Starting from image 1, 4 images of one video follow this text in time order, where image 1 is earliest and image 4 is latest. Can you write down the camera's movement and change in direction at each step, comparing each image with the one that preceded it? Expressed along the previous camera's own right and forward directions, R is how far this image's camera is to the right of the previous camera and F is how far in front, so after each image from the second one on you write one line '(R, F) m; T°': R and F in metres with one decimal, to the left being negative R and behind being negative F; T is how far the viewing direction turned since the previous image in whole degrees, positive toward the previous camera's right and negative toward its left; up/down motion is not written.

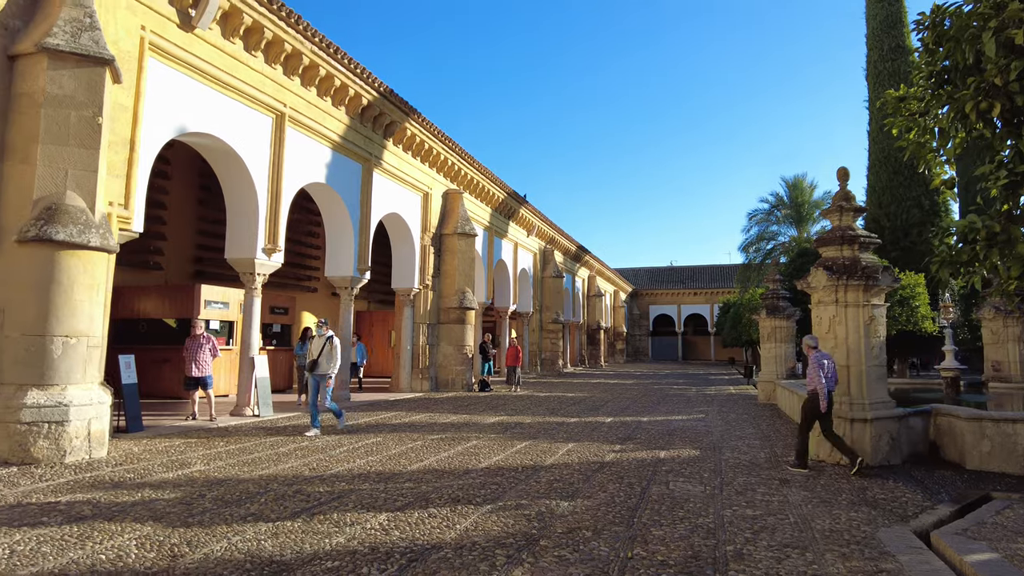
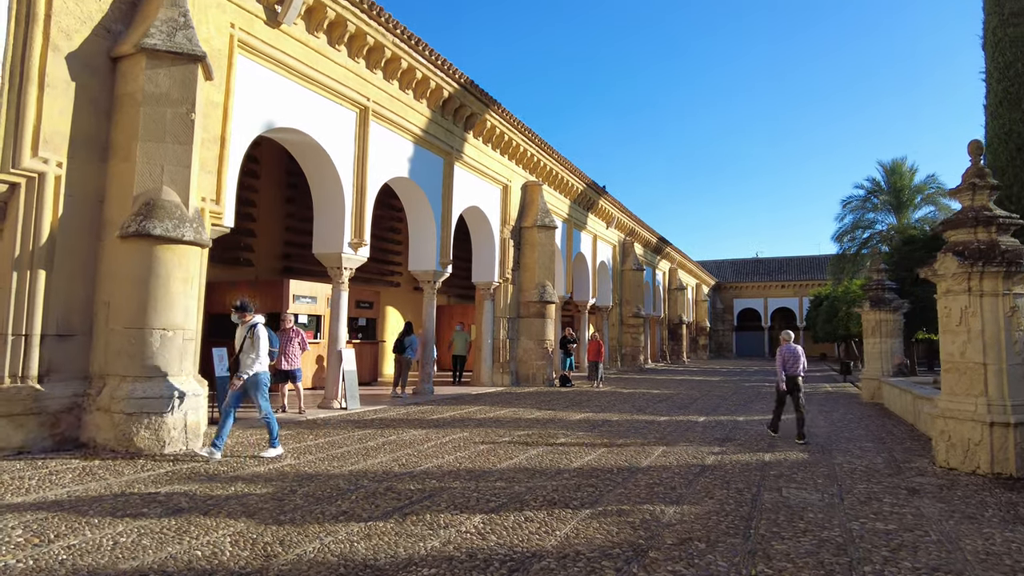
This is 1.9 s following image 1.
(-0.2, +0.3) m; -7°
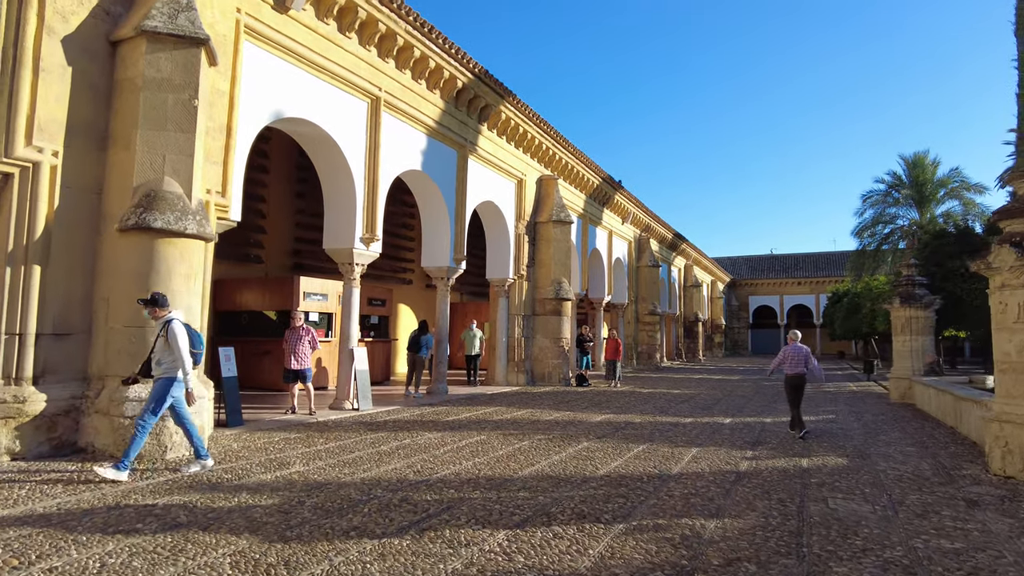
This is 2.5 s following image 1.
(-0.1, +0.4) m; -1°
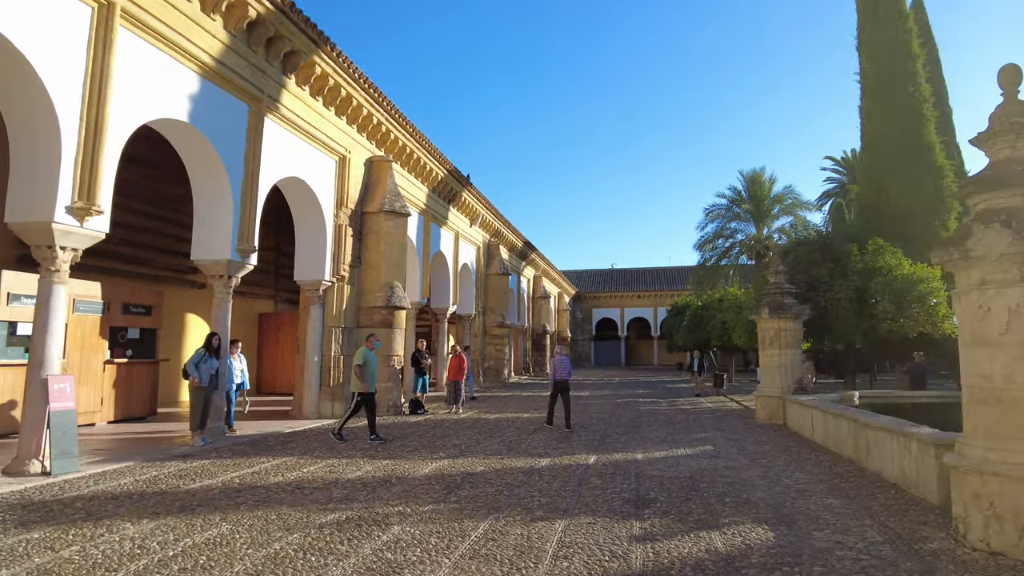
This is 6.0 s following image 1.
(+0.5, +2.6) m; +13°
